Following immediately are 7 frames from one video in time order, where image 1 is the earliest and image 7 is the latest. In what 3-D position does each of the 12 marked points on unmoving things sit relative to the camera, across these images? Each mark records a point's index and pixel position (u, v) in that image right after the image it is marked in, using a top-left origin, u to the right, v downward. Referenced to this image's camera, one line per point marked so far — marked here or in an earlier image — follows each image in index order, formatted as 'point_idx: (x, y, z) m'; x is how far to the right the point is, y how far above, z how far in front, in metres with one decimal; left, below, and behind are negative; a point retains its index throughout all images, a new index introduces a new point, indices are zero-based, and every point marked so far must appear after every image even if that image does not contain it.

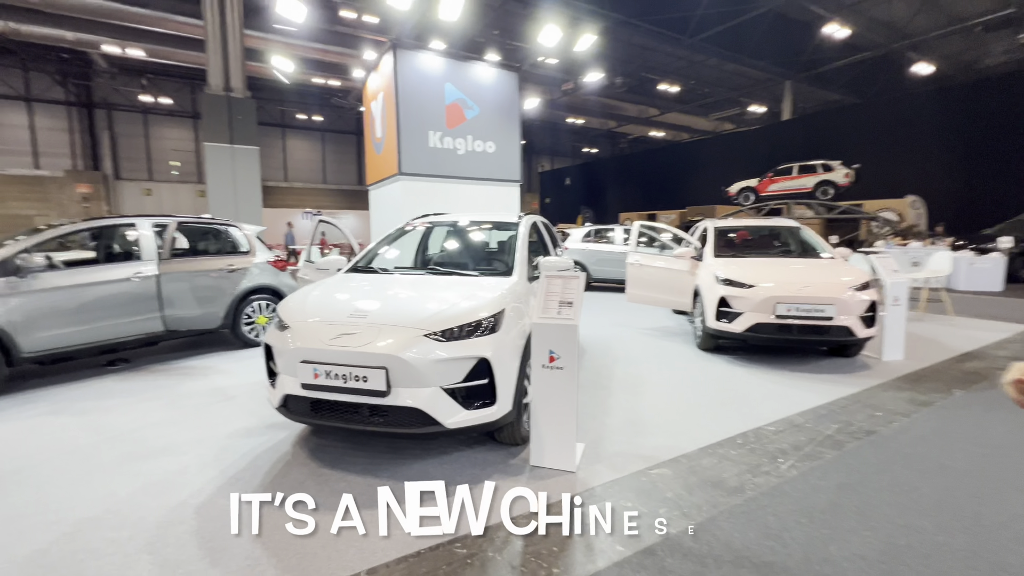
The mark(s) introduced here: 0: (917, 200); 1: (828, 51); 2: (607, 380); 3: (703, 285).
0: (+11.1, +2.4, +12.5) m
1: (+11.7, +8.6, +16.7) m
2: (+0.8, -0.8, +3.9) m
3: (+2.1, 0.0, +4.9) m
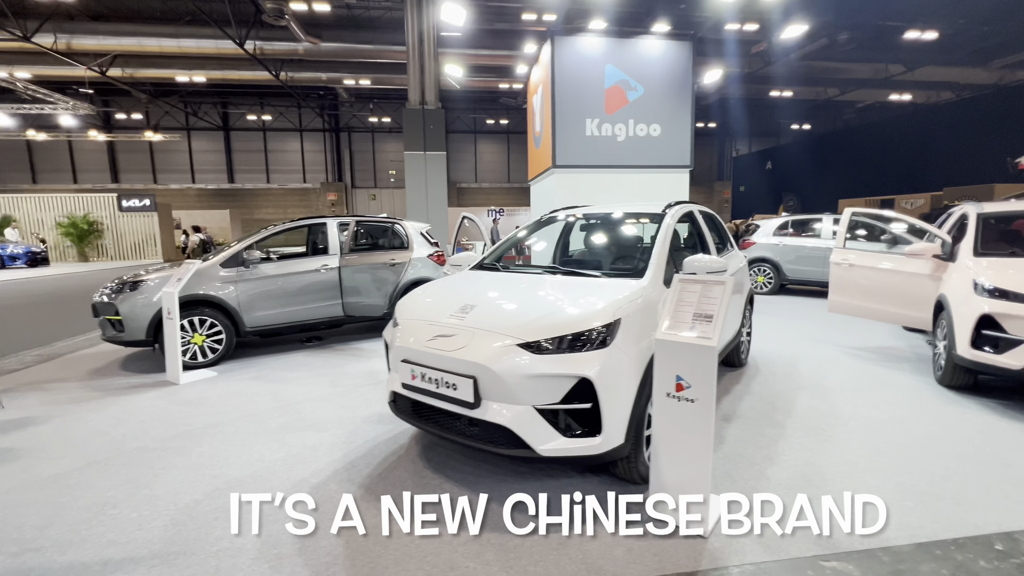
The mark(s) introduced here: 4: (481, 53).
0: (+14.7, +2.0, +7.0) m
1: (+17.1, +8.2, +10.5) m
2: (+1.8, -0.8, +3.0) m
3: (+3.4, -0.1, +3.5) m
4: (-1.0, +6.0, +11.5) m
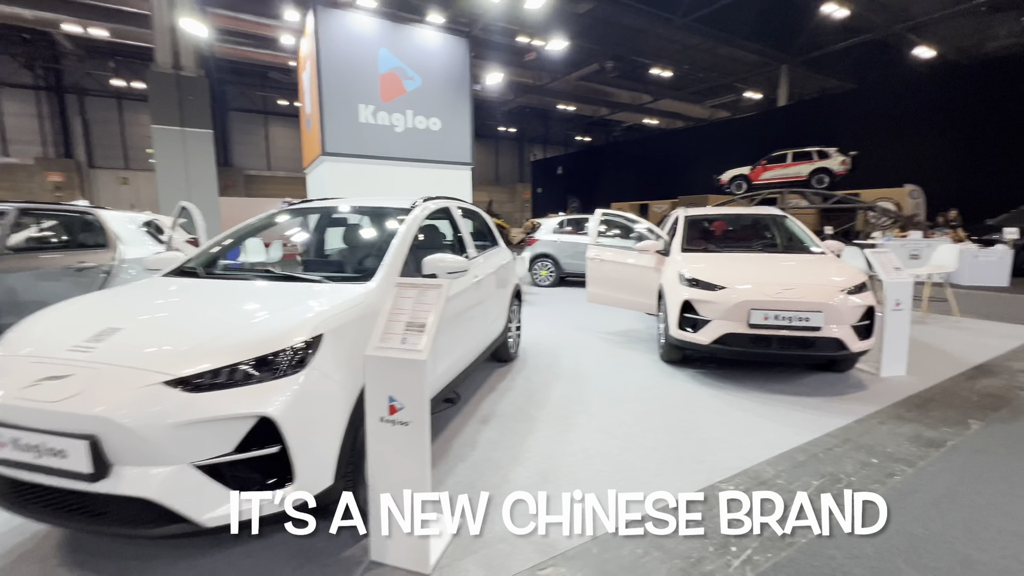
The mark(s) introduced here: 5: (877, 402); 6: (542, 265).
0: (+10.4, +2.5, +11.7) m
1: (+11.0, +8.9, +15.8) m
2: (+0.2, -0.8, +3.1) m
3: (+1.4, 0.0, +4.1) m
4: (-5.9, +5.9, +9.8) m
5: (+2.6, -0.8, +3.2) m
6: (+0.6, +0.5, +9.0) m
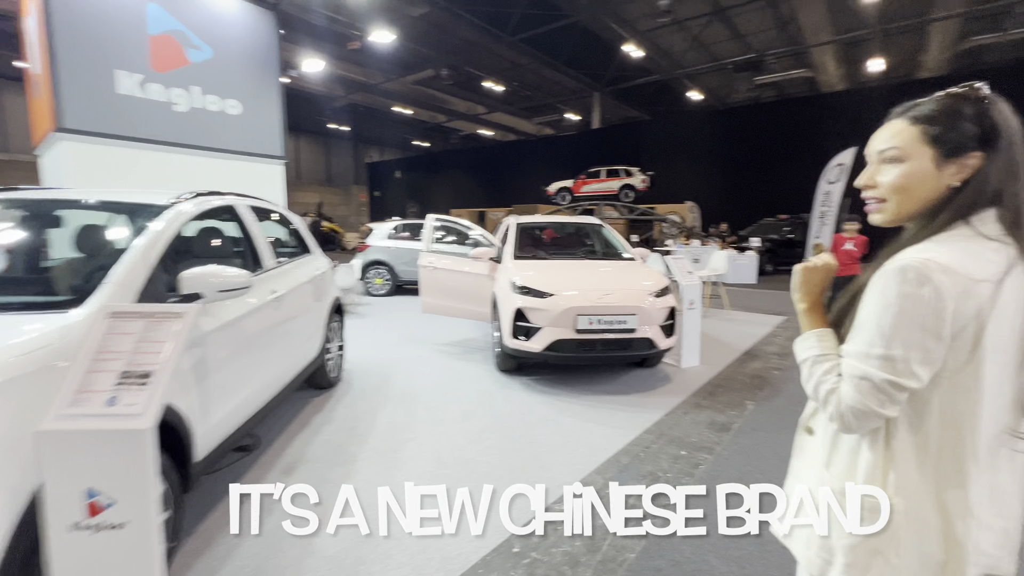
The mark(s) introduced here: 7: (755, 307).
0: (+5.7, +2.6, +14.3) m
1: (+4.7, +8.9, +18.3) m
2: (-0.9, -0.9, +2.7) m
3: (-0.1, 0.0, +4.1) m
4: (-9.1, +5.5, +6.9) m
5: (+1.4, -0.9, +3.6) m
6: (-2.5, +0.3, +8.3) m
7: (+4.1, -0.3, +7.6) m
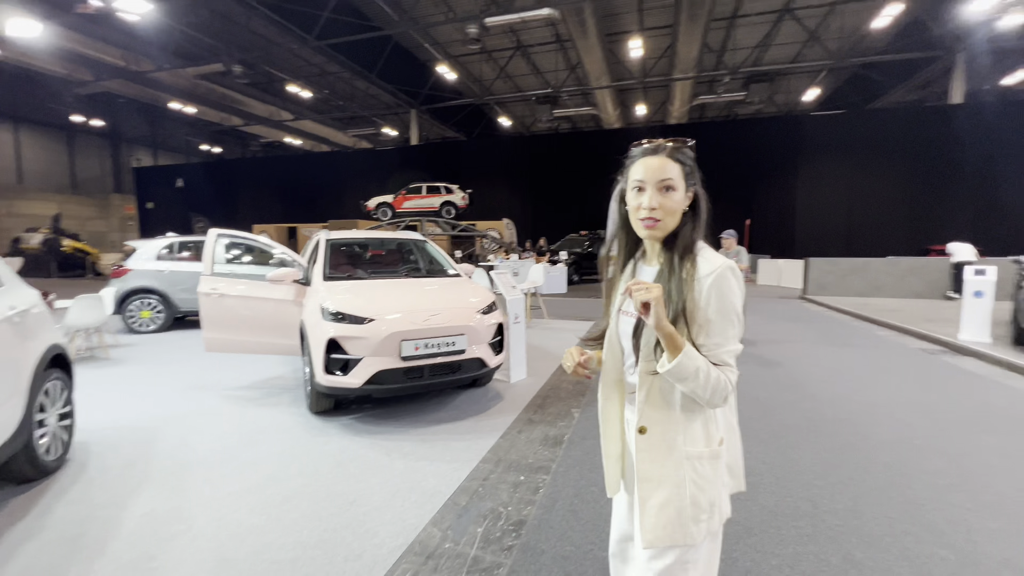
0: (-0.1, +2.2, +15.1) m
1: (-2.9, +8.2, +18.7) m
2: (-1.7, -1.1, +1.8) m
3: (-1.6, -0.3, +3.5) m
4: (-11.3, +4.8, +2.9) m
5: (0.0, -1.0, +3.6) m
6: (-5.4, -0.2, +6.5) m
7: (+1.1, -0.5, +8.3) m
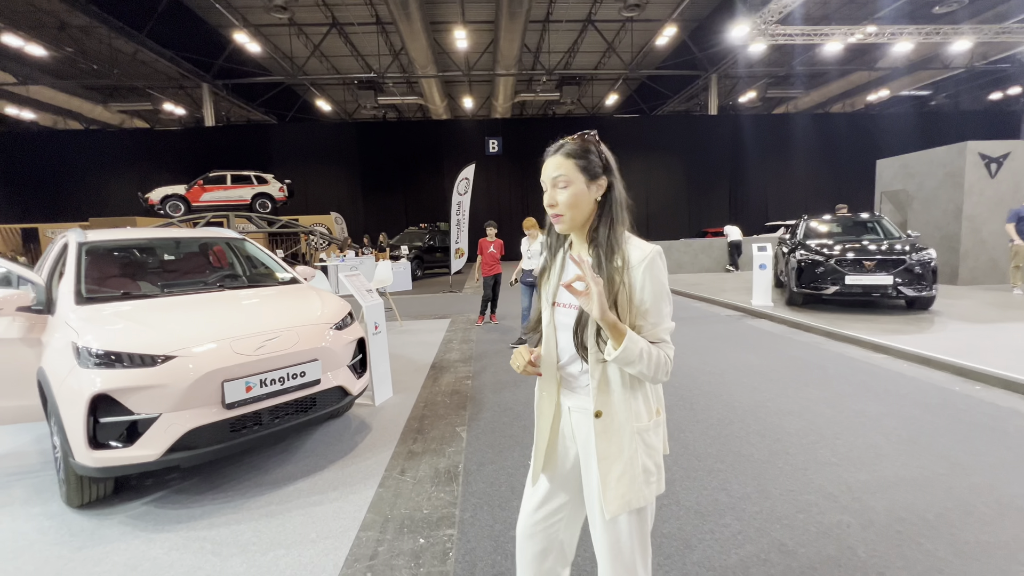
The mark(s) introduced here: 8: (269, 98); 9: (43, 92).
0: (-5.2, +2.1, +13.6) m
1: (-9.4, +8.0, +15.8) m
2: (-1.8, -1.3, +0.7) m
3: (-2.3, -0.4, +2.2) m
4: (-11.6, +3.9, -1.8) m
5: (-0.8, -1.0, +2.9) m
6: (-6.9, -0.7, +3.8) m
7: (-1.5, -0.4, +7.7) m
8: (-10.6, +8.3, +19.9) m
9: (-18.1, +7.6, +17.4) m
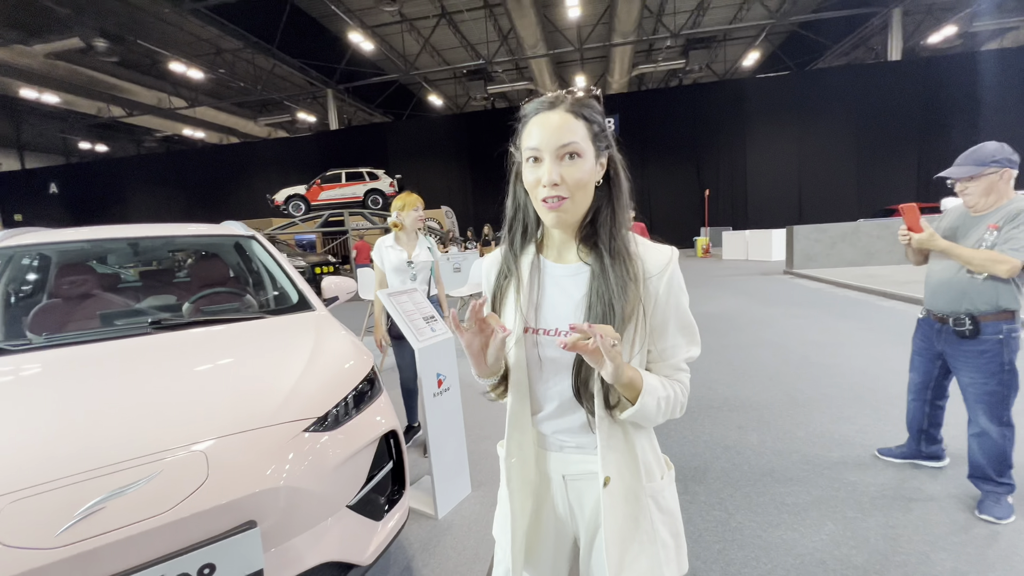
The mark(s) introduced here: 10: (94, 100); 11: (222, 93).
0: (-1.9, +2.2, +12.8) m
1: (-5.5, +8.1, +15.8) m
2: (-1.7, -1.4, -0.6) m
3: (-1.8, -0.6, +1.0) m
4: (-11.8, +3.7, -0.7) m
5: (-0.2, -1.1, +1.3) m
6: (-6.0, -0.8, +3.7) m
7: (+0.2, -0.5, +6.2) m
8: (-5.7, +8.5, +20.0) m
9: (-13.5, +7.8, +19.5) m
10: (-15.6, +6.9, +16.2) m
11: (-11.8, +7.9, +17.9) m
